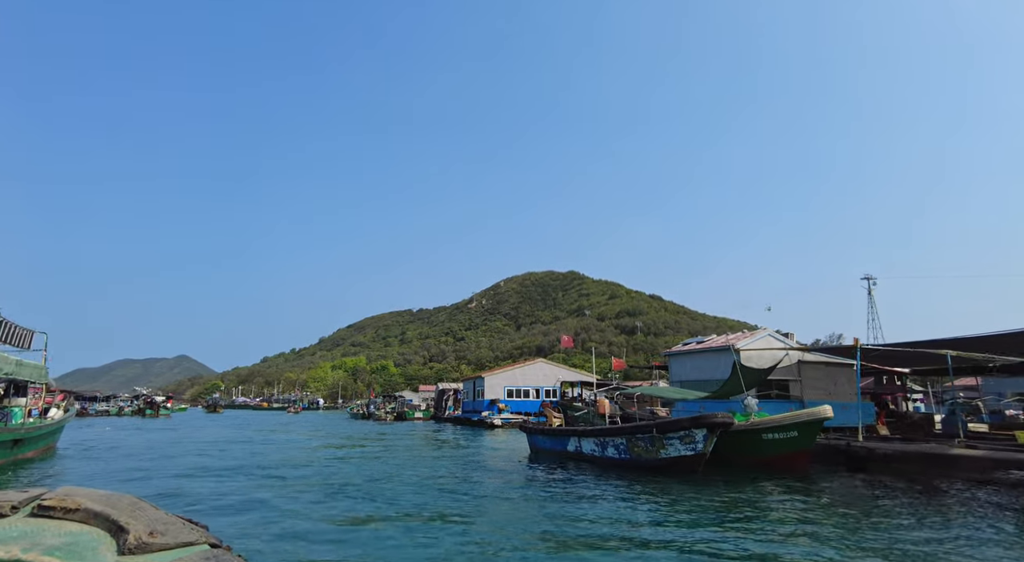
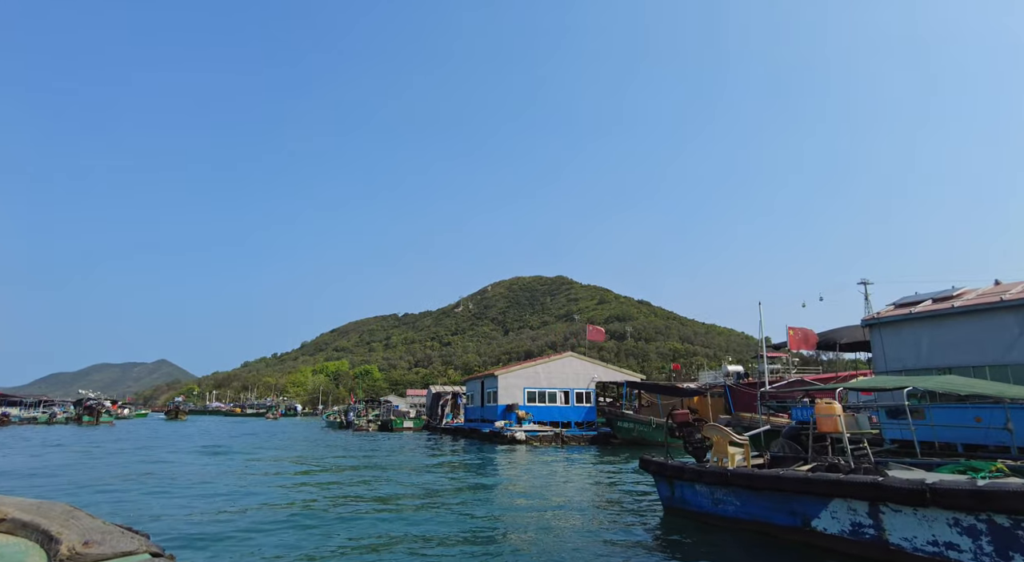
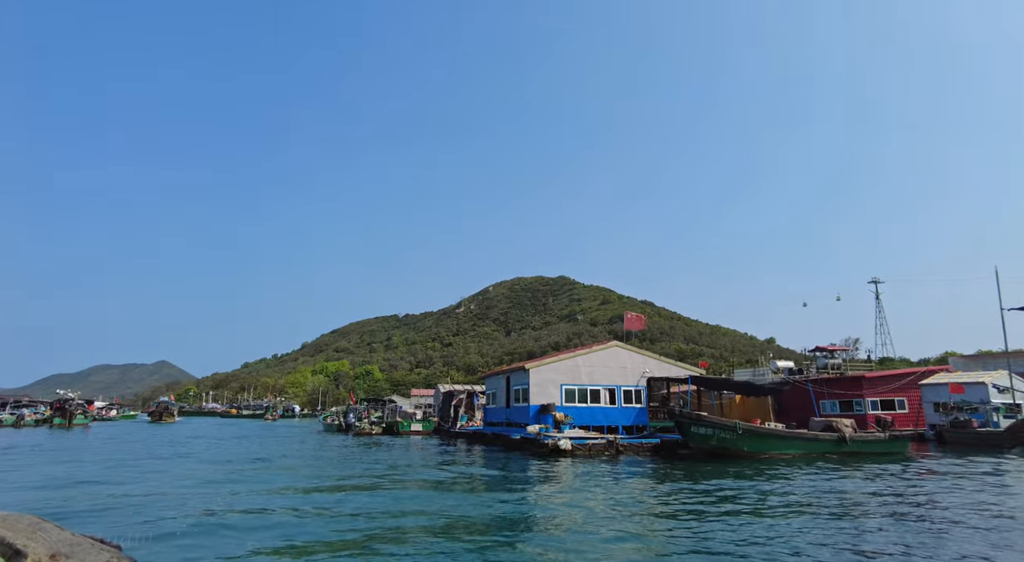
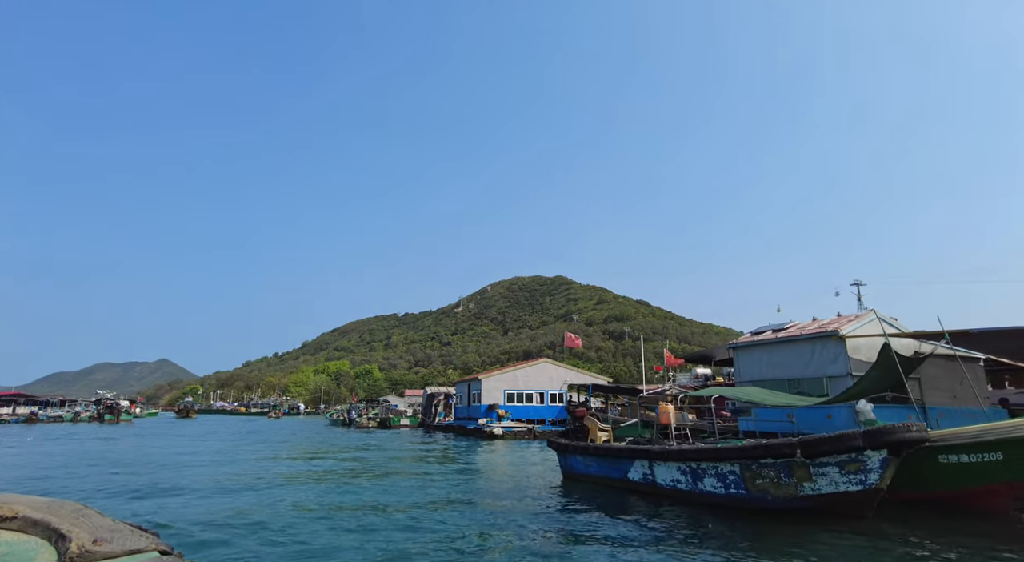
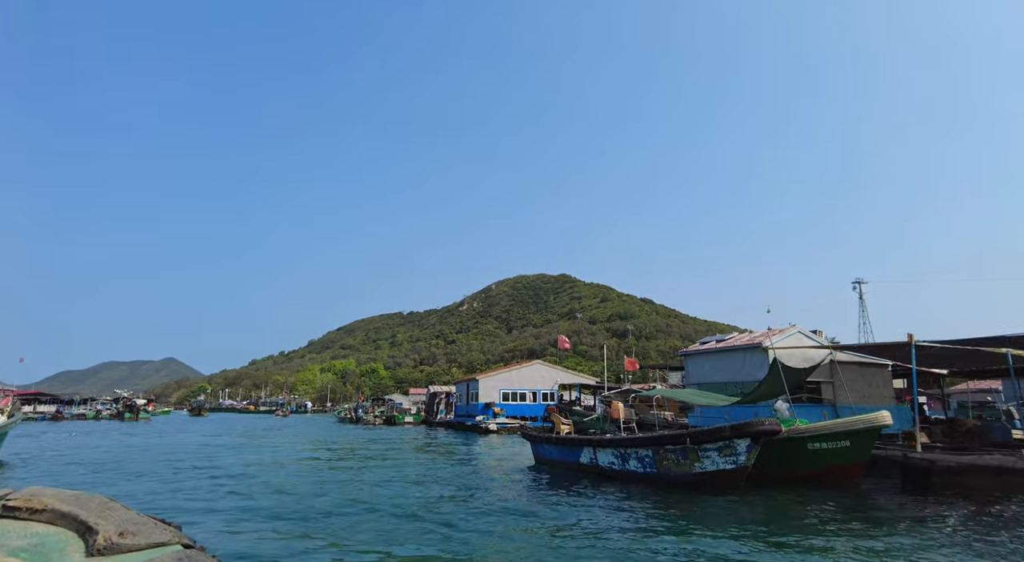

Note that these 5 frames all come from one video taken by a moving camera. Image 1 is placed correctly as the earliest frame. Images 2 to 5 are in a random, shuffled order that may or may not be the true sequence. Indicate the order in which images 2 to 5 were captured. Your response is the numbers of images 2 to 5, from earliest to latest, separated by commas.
5, 4, 2, 3
